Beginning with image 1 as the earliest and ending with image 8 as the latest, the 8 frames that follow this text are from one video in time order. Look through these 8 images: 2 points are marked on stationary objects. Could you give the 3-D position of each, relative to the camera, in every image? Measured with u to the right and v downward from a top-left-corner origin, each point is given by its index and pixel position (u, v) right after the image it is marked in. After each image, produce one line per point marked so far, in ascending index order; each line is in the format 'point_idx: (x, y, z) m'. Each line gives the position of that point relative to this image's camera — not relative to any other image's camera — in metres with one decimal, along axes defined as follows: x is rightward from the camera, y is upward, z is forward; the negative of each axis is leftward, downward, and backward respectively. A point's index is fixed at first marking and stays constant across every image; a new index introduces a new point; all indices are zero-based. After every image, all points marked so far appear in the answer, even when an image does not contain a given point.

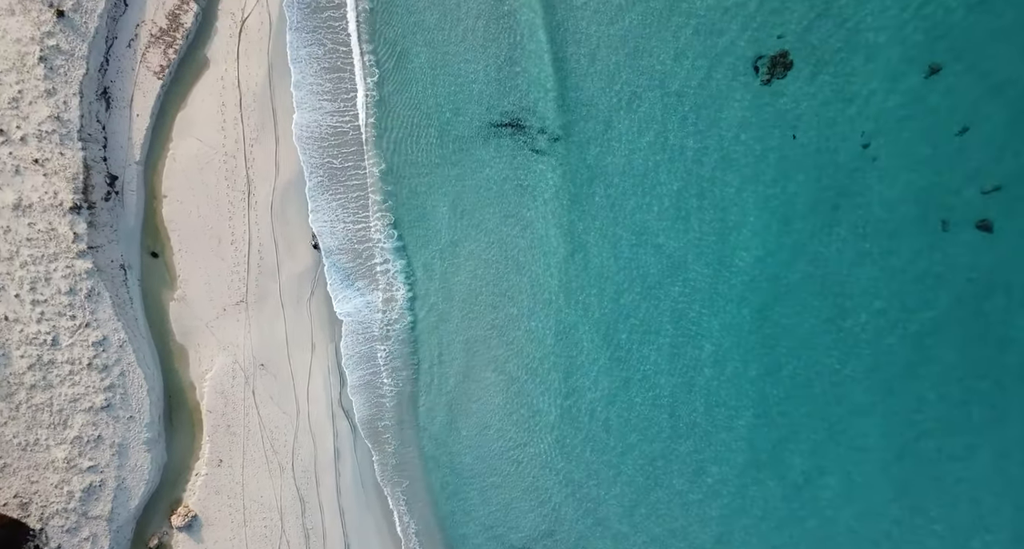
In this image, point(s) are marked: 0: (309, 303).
0: (-5.0, -0.7, +19.8) m
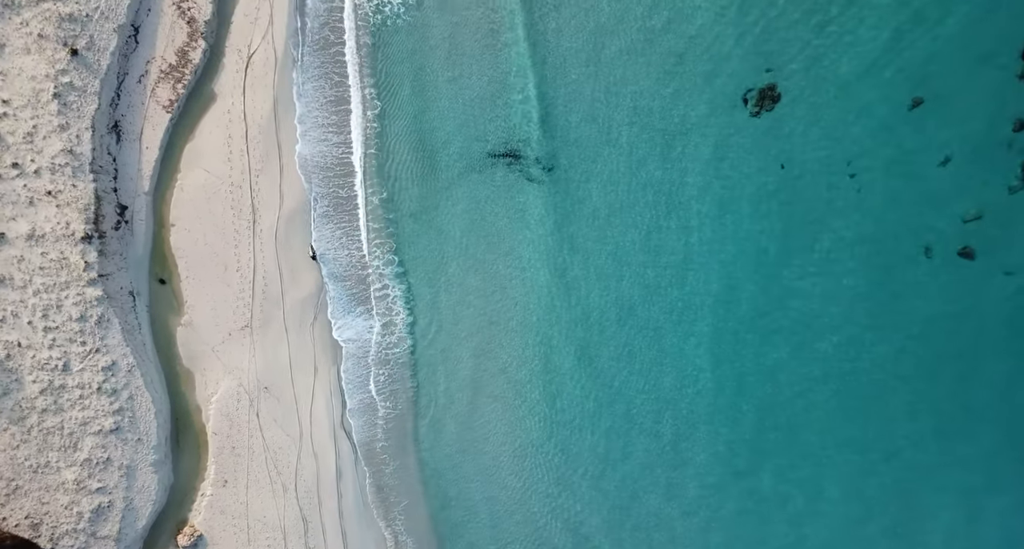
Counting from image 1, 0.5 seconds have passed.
0: (-5.0, -1.3, +20.5) m
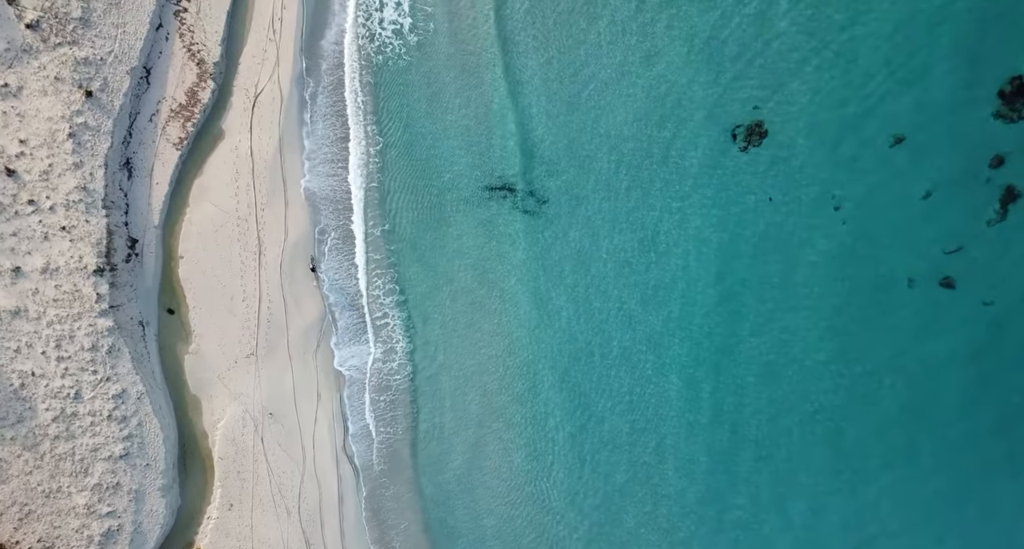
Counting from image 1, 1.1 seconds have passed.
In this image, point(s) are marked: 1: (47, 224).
0: (-5.1, -2.1, +21.1) m
1: (-11.4, +1.2, +20.0) m
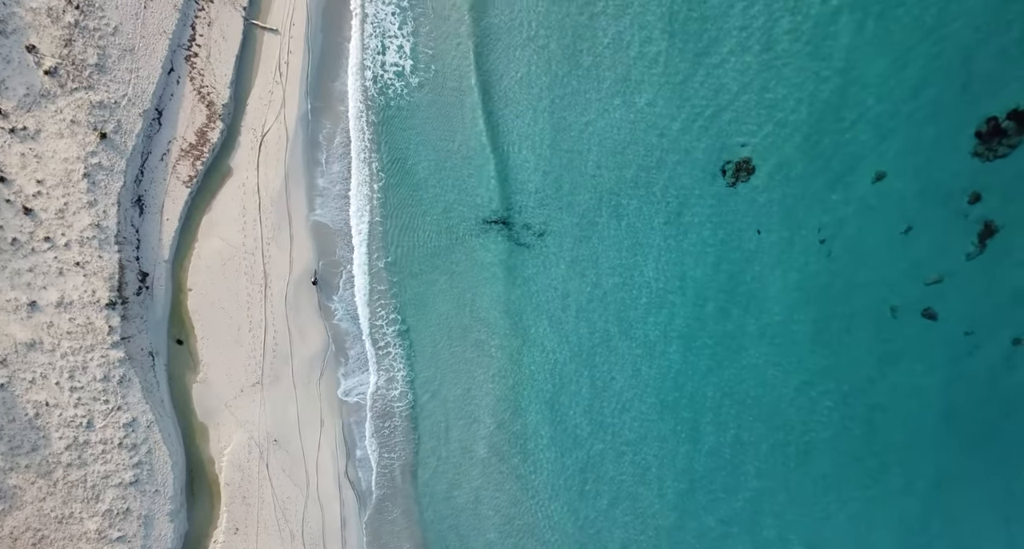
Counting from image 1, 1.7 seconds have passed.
0: (-5.1, -2.9, +21.7) m
1: (-11.5, +0.4, +20.8) m
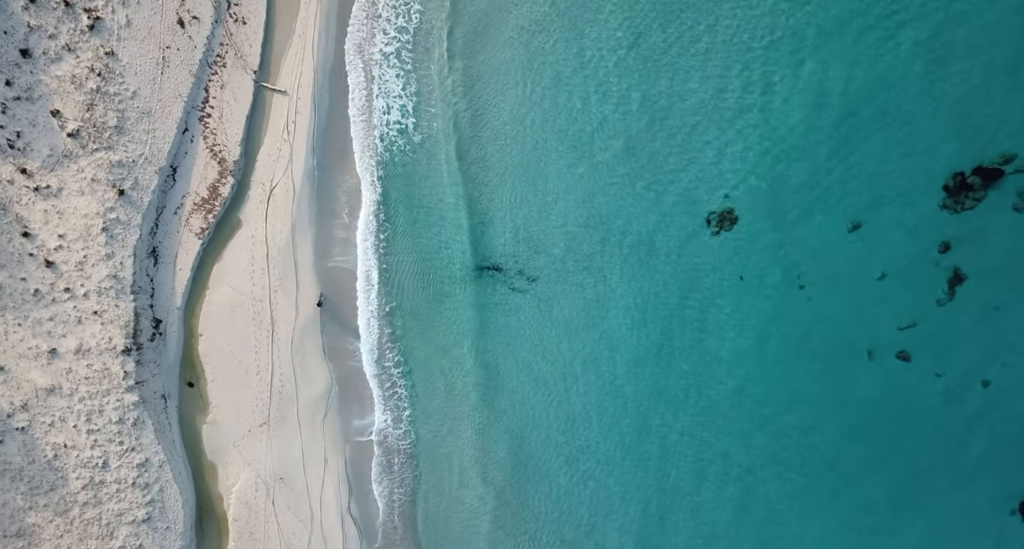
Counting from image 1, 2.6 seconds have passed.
0: (-5.3, -4.1, +22.7) m
1: (-11.7, -0.9, +22.1) m
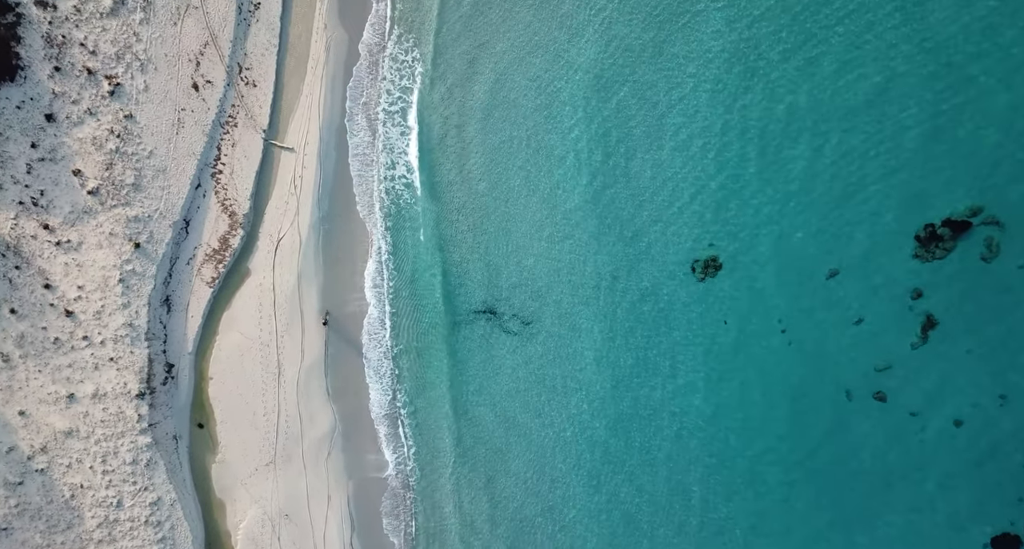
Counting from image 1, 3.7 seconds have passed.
0: (-5.4, -5.4, +23.6) m
1: (-11.8, -2.3, +23.3) m
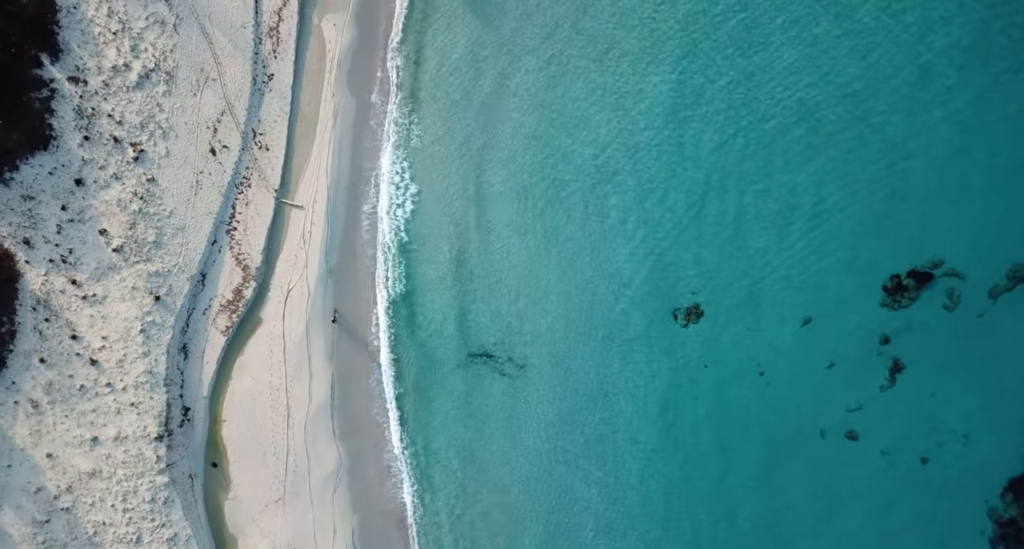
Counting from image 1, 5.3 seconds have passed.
0: (-5.5, -6.9, +25.1) m
1: (-12.0, -3.9, +25.0) m
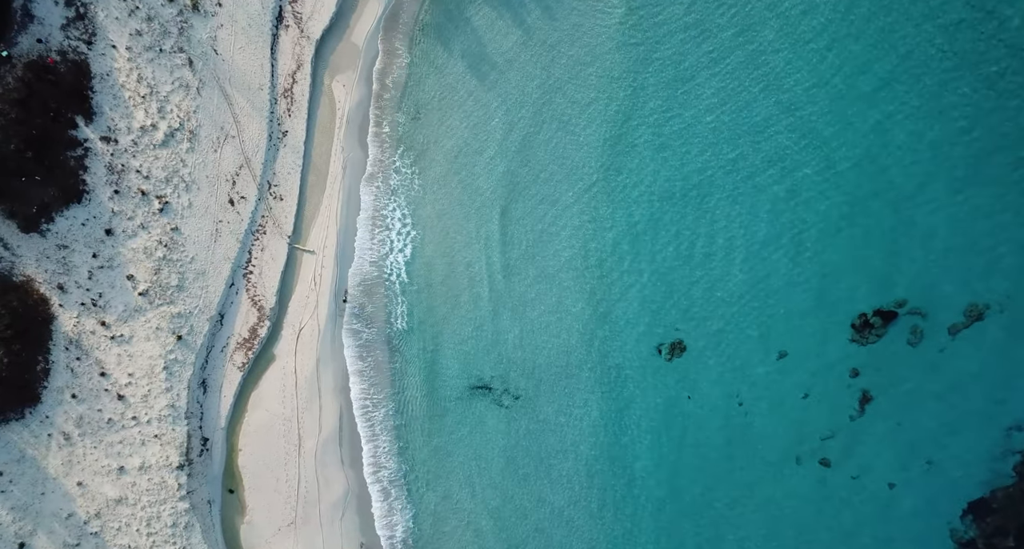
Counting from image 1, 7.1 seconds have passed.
0: (-5.6, -8.2, +26.9) m
1: (-12.2, -5.2, +27.1) m
